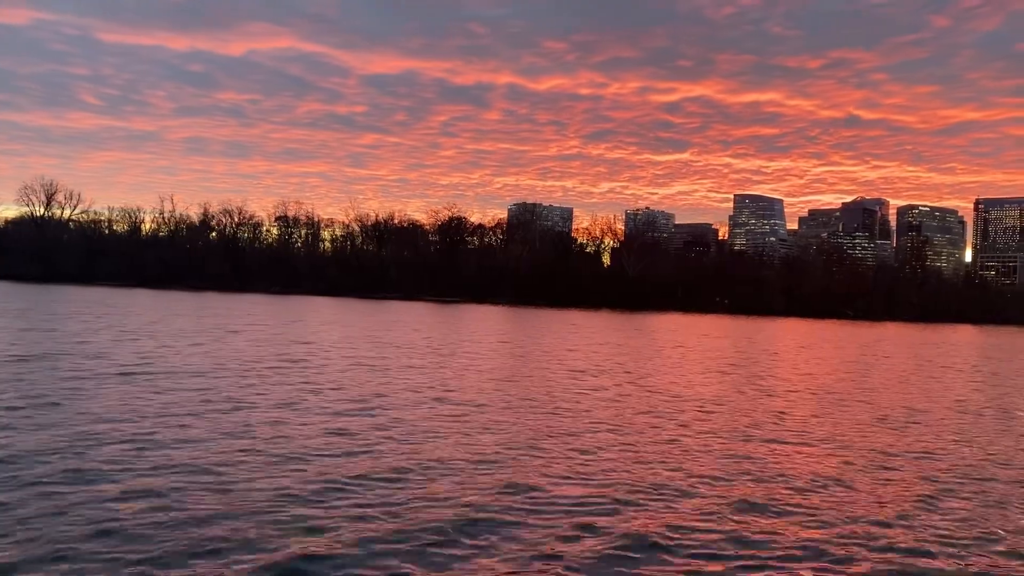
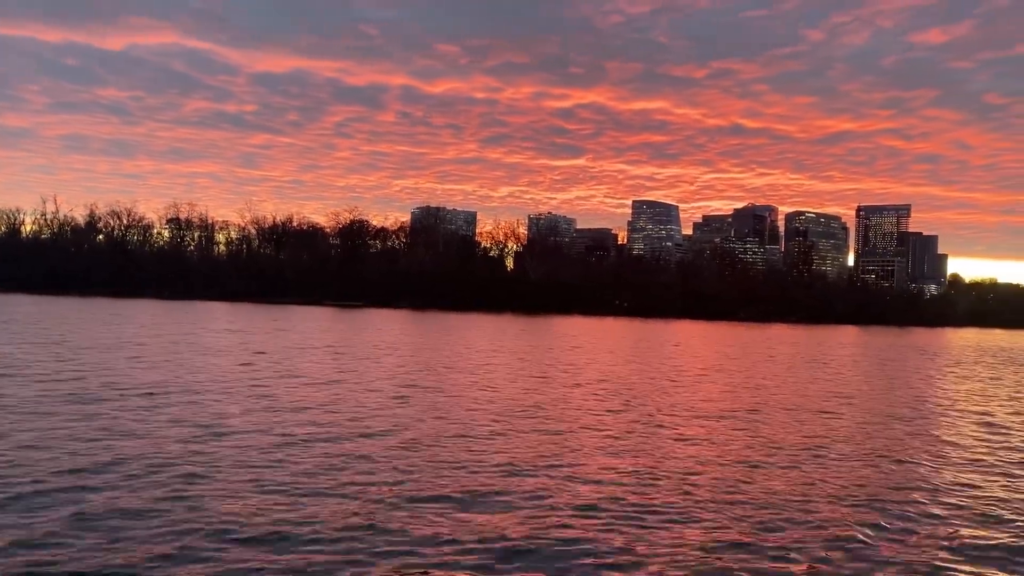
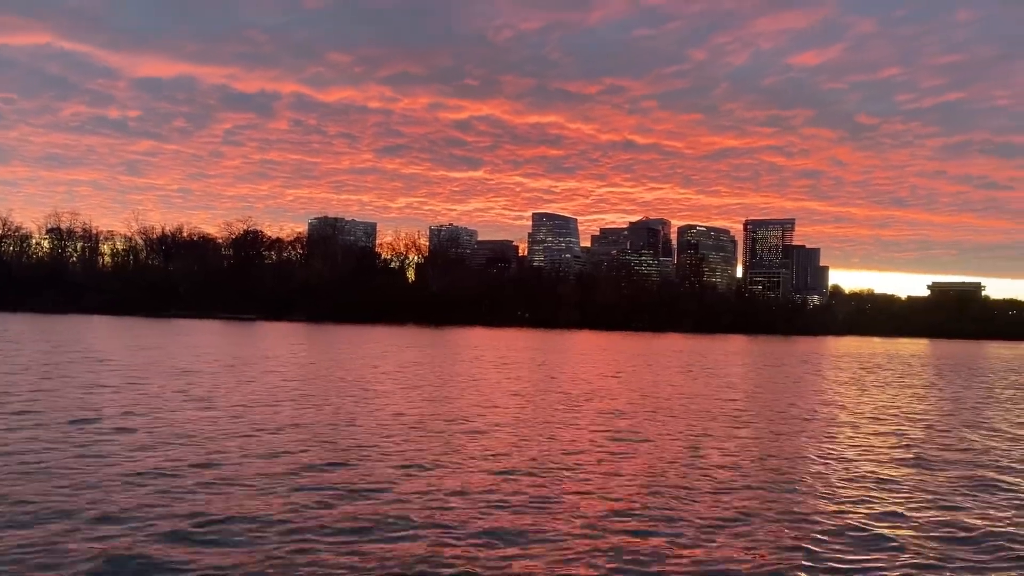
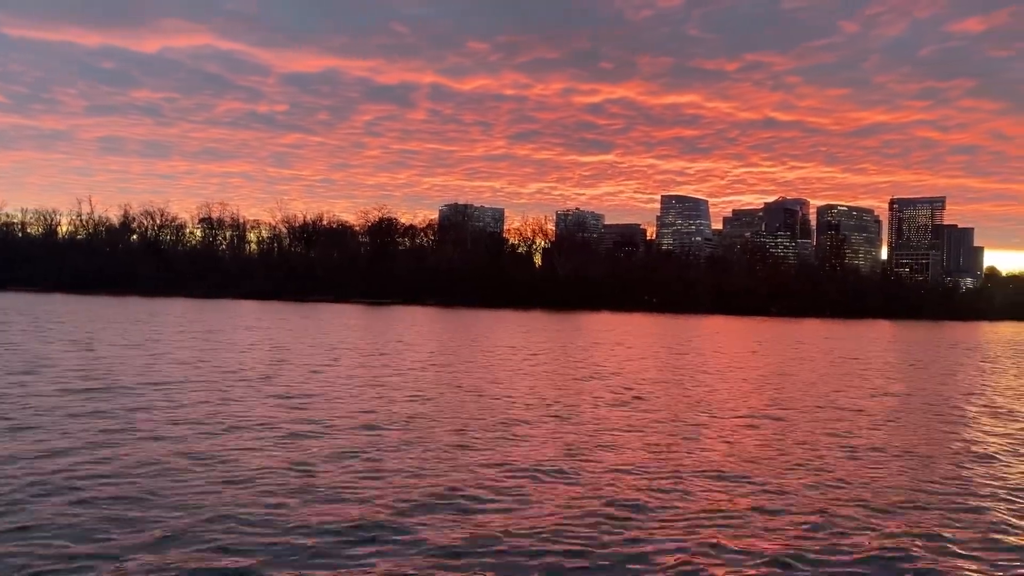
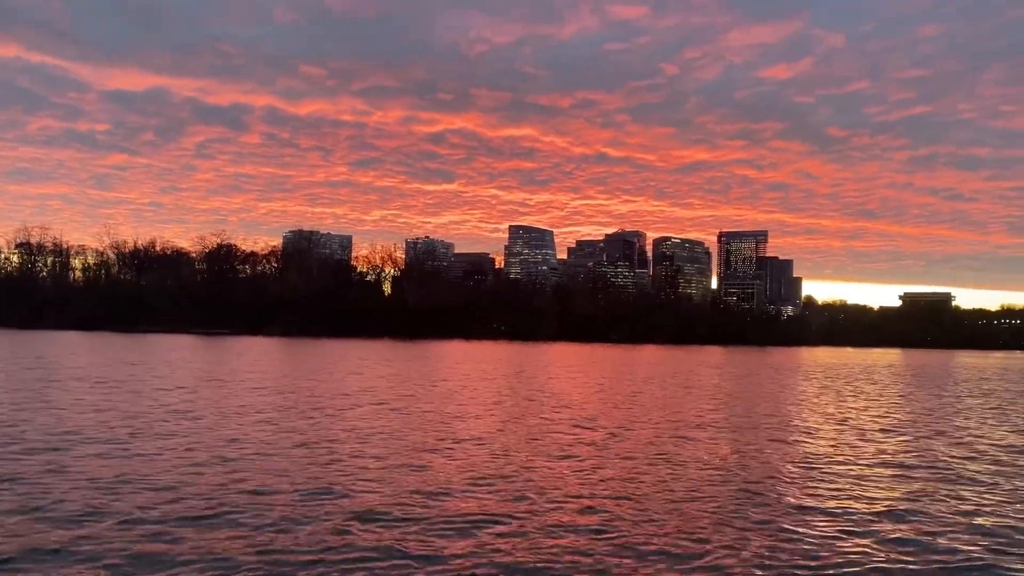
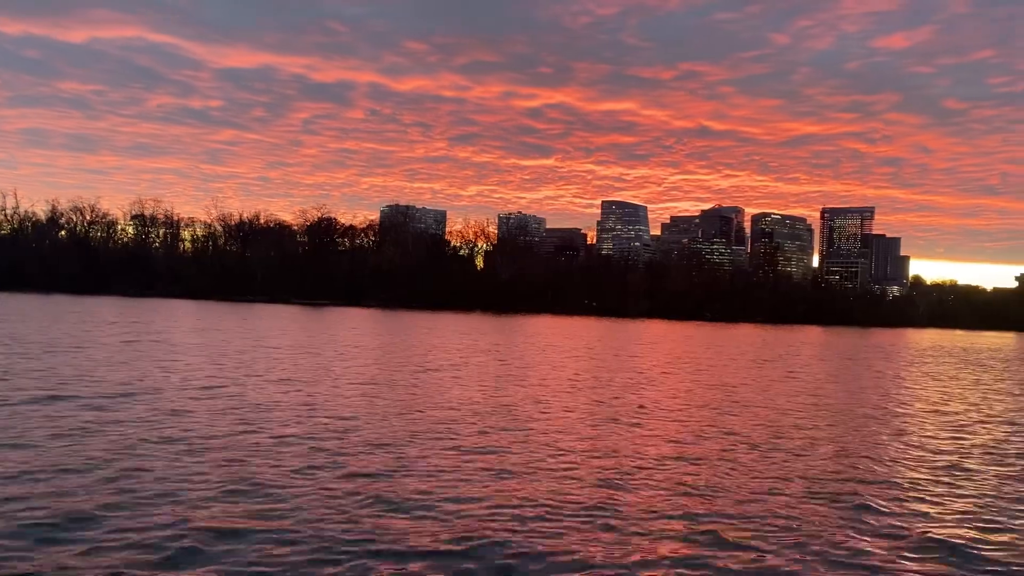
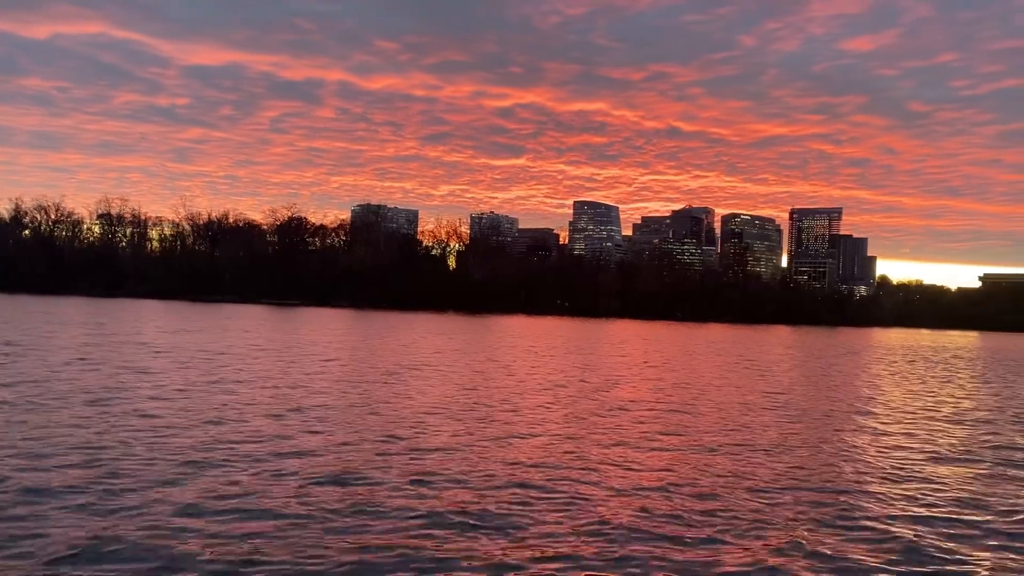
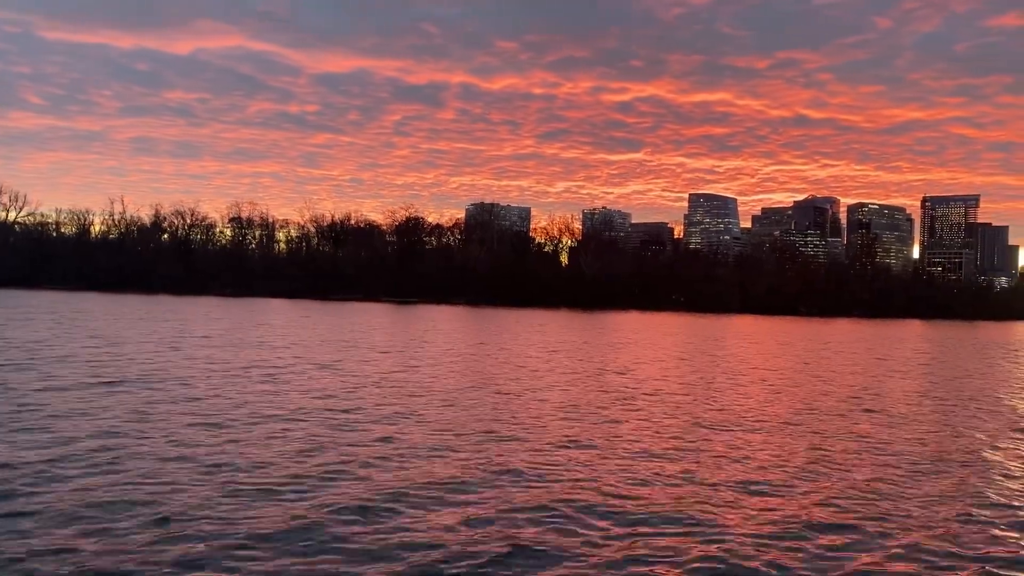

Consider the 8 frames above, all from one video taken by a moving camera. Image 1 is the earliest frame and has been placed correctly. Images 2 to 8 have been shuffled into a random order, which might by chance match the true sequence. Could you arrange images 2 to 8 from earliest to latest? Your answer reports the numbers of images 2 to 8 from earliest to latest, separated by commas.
8, 4, 2, 6, 7, 3, 5
